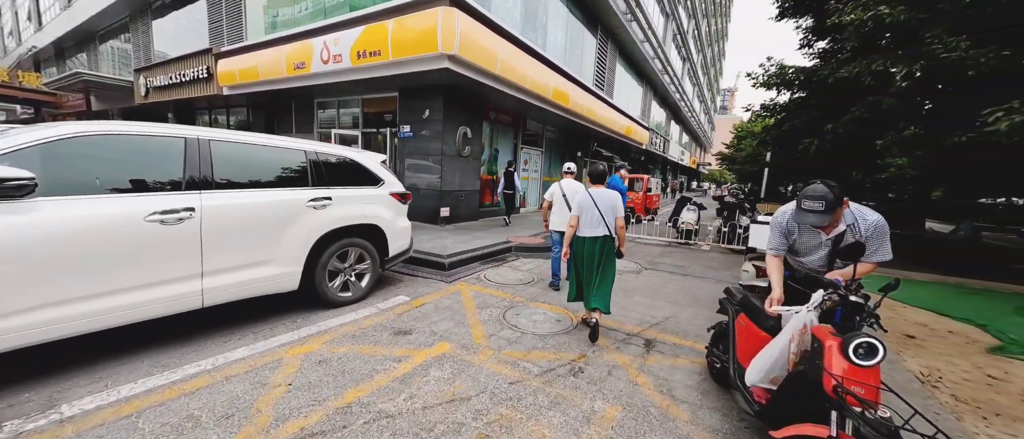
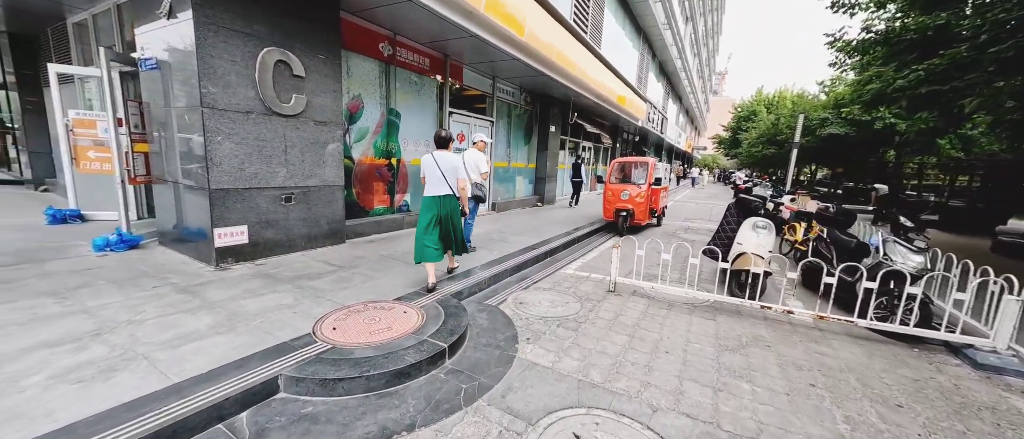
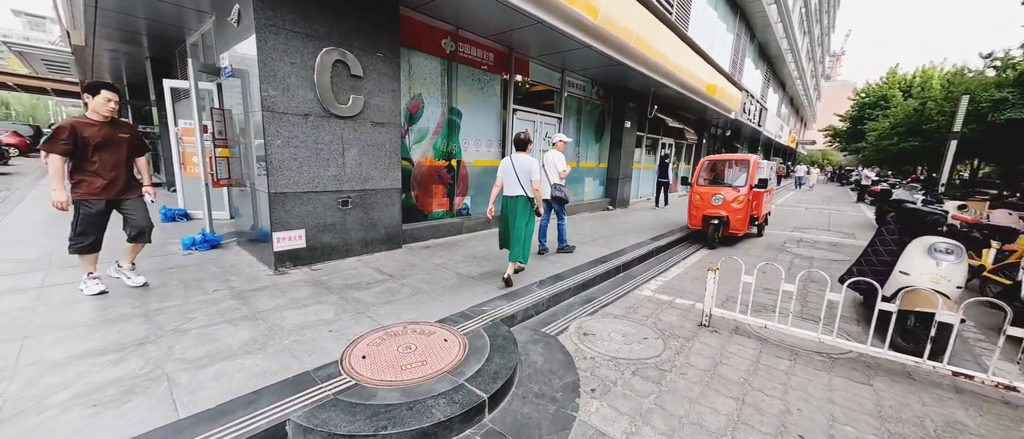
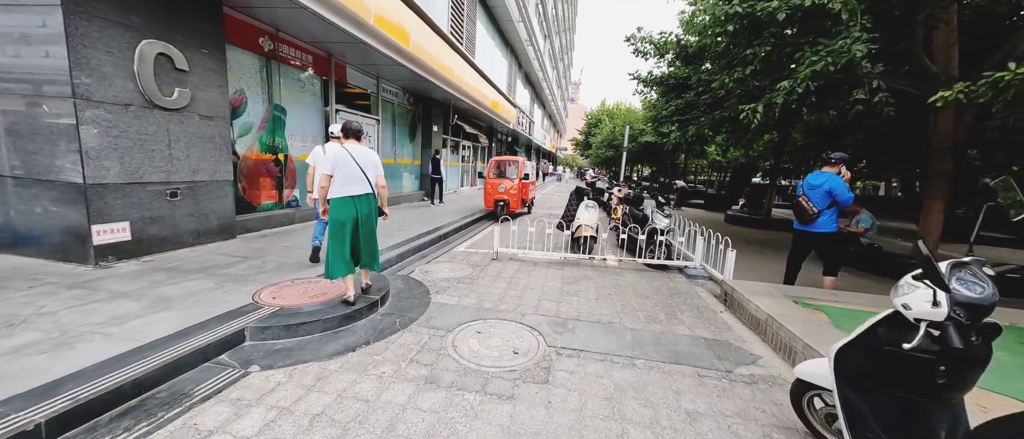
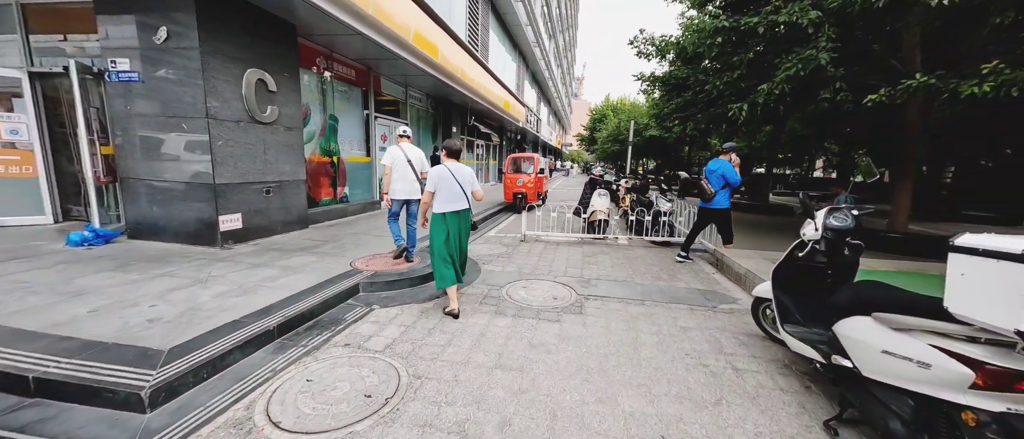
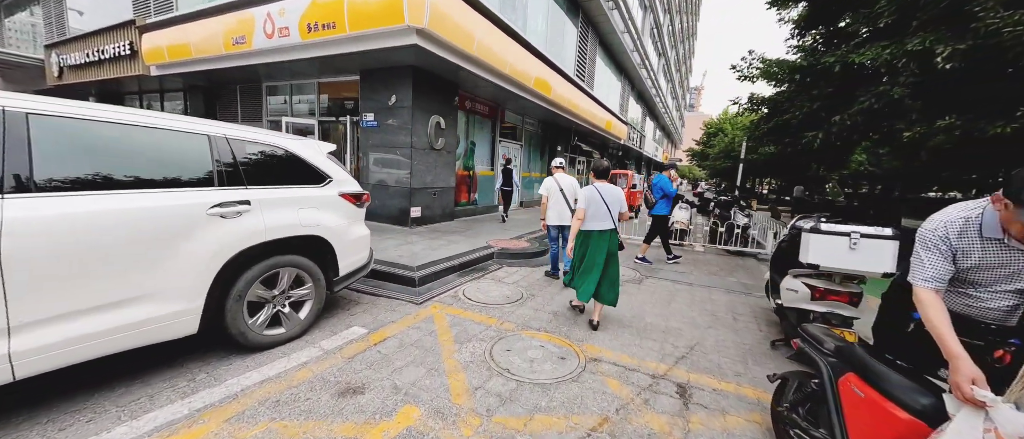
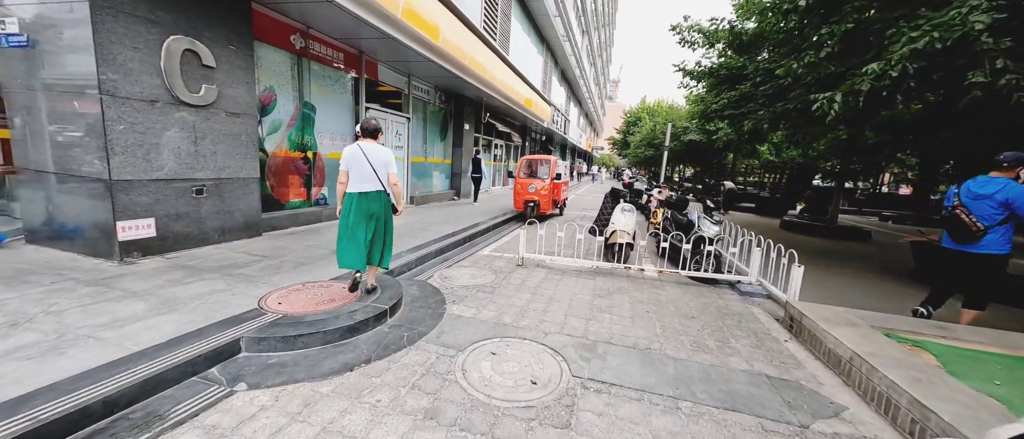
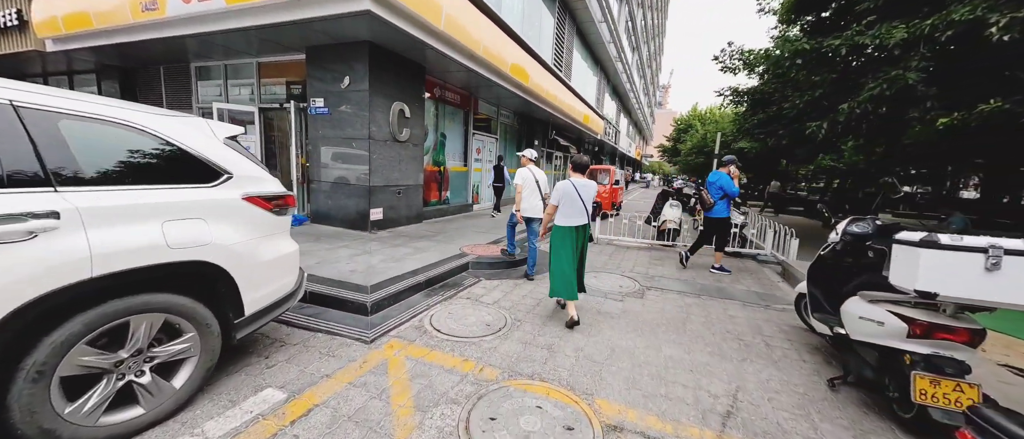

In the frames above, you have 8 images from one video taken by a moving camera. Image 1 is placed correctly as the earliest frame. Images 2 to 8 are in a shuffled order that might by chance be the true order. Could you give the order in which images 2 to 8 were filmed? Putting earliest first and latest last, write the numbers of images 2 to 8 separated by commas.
6, 8, 5, 4, 7, 2, 3
